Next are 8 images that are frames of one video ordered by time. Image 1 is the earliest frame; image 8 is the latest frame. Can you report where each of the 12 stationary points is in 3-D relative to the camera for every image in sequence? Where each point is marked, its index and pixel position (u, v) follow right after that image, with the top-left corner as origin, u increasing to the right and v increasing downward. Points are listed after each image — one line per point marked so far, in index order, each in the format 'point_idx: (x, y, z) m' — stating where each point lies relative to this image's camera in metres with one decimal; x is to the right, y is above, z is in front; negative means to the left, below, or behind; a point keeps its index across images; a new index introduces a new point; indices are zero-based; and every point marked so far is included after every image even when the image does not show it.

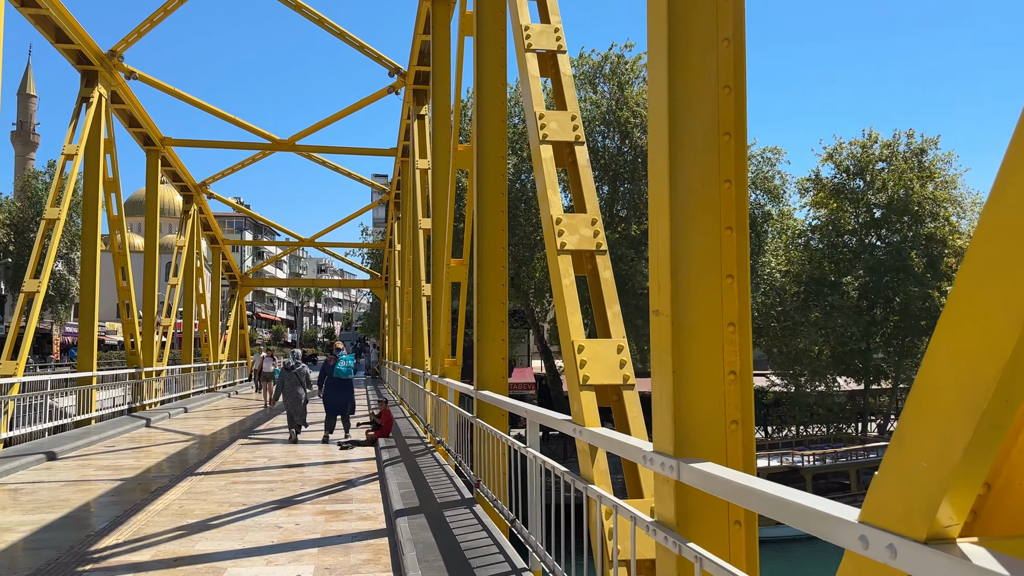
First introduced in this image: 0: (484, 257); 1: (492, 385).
0: (-0.2, +0.3, +6.6) m
1: (-0.2, -0.8, +6.5) m
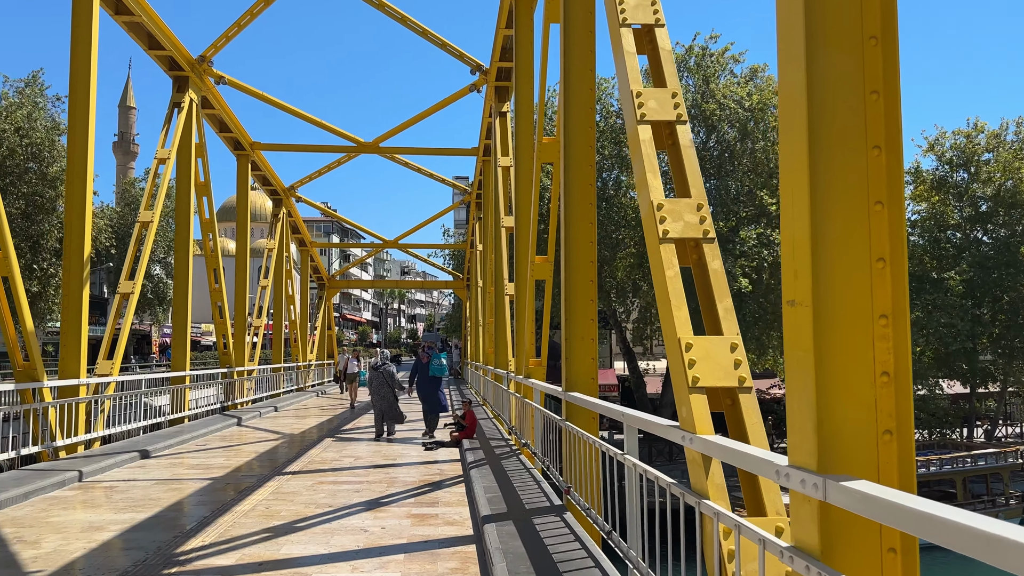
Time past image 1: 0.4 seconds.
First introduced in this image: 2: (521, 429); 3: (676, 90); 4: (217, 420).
0: (+0.5, +0.3, +6.3) m
1: (+0.5, -0.8, +6.1) m
2: (+0.1, -1.7, +9.4) m
3: (+0.8, +1.0, +4.0) m
4: (-5.1, -2.3, +13.8) m
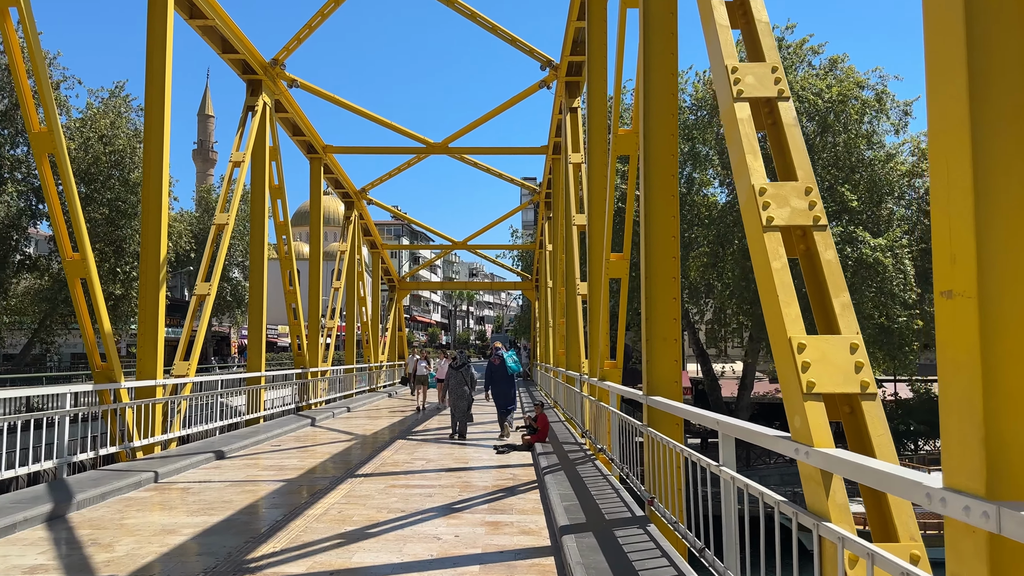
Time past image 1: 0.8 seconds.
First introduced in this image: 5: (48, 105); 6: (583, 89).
0: (+1.1, +0.3, +5.9) m
1: (+1.1, -0.8, +5.8) m
2: (+1.0, -1.7, +9.1) m
3: (+1.2, +1.0, +3.6) m
4: (-3.9, -2.3, +13.9) m
5: (-4.4, +1.7, +7.4) m
6: (+1.2, +3.5, +13.8) m
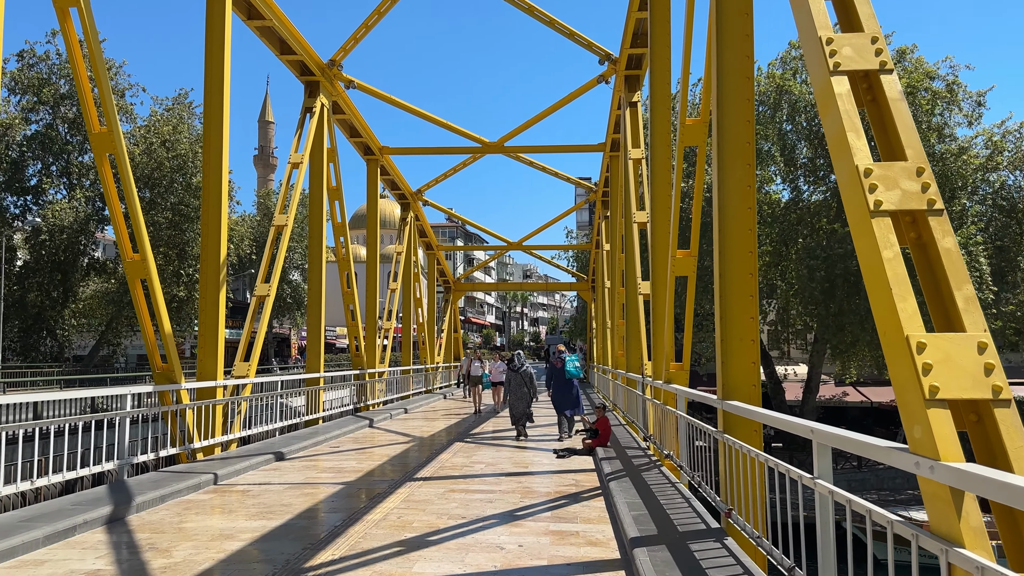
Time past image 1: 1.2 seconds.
0: (+1.5, +0.3, +5.5) m
1: (+1.6, -0.7, +5.4) m
2: (+1.7, -1.7, +8.7) m
3: (+1.5, +1.1, +3.3) m
4: (-2.8, -2.3, +13.9) m
5: (-3.8, +1.7, +7.4) m
6: (+2.2, +3.5, +13.5) m
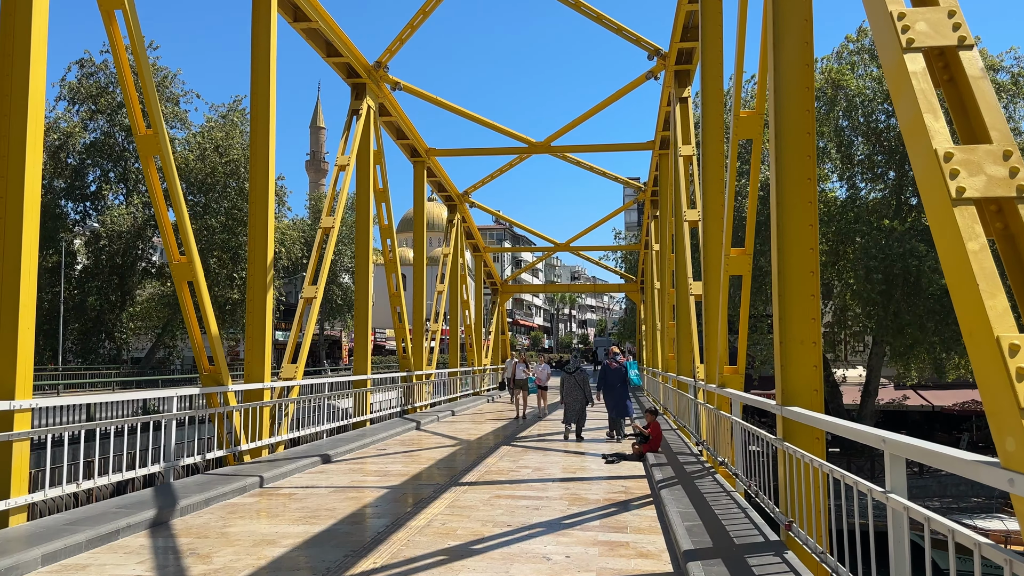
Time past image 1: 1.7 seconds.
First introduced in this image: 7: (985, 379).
0: (+1.8, +0.3, +5.3) m
1: (+1.9, -0.7, +5.1) m
2: (+2.2, -1.7, +8.4) m
3: (+1.7, +1.1, +3.0) m
4: (-2.0, -2.4, +13.8) m
5: (-3.4, +1.7, +7.4) m
6: (+3.0, +3.5, +13.1) m
7: (+1.5, -0.3, +2.5) m
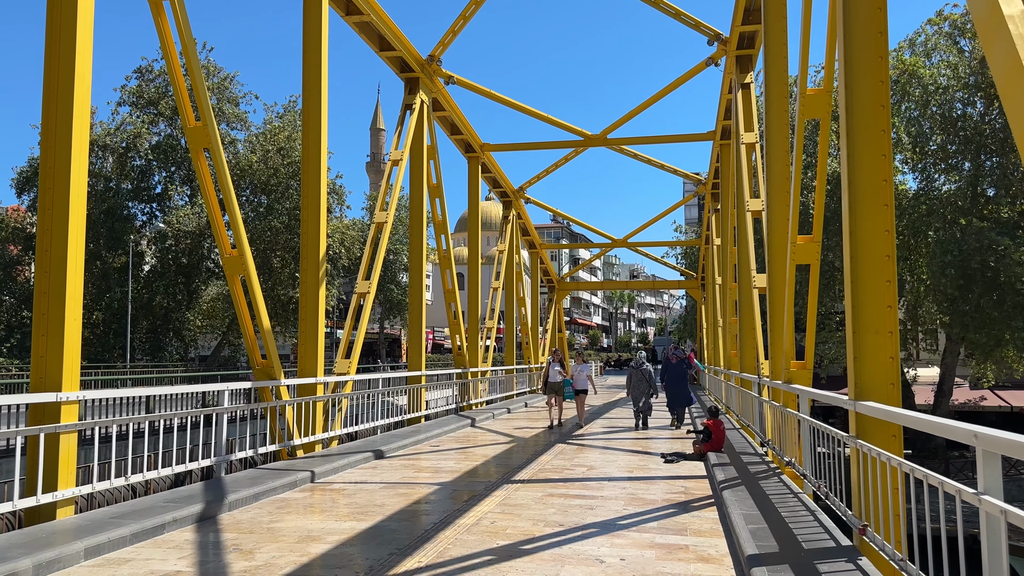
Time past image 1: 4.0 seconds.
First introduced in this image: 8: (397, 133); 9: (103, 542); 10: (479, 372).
0: (+2.1, +0.4, +4.9) m
1: (+2.2, -0.6, +4.7) m
2: (+2.7, -1.6, +8.0) m
3: (+1.8, +1.2, +2.6) m
4: (-1.0, -2.3, +13.7) m
5: (-2.9, +1.8, +7.4) m
6: (+3.9, +3.6, +12.6) m
7: (+1.6, -0.2, +2.1) m
8: (-1.9, +2.5, +12.9) m
9: (-2.5, -1.6, +4.9) m
10: (-0.8, -2.0, +18.4) m
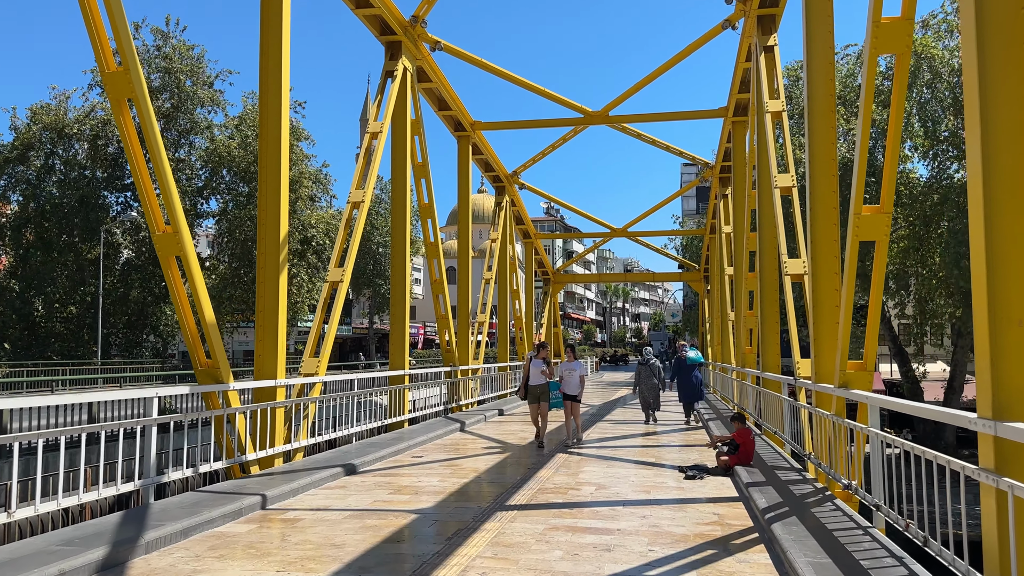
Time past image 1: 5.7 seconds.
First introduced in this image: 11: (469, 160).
0: (+2.1, +0.5, +3.5) m
1: (+2.2, -0.5, +3.4) m
2: (+2.7, -1.4, +6.6) m
3: (+1.8, +1.3, +1.3) m
4: (-1.1, -2.1, +12.3) m
5: (-2.9, +1.9, +6.0) m
6: (+3.8, +3.7, +11.2) m
7: (+1.6, -0.1, +0.7) m
8: (-2.0, +2.7, +11.5) m
9: (-2.5, -1.5, +3.5) m
10: (-0.9, -1.8, +17.0) m
11: (-0.9, +2.7, +16.5) m
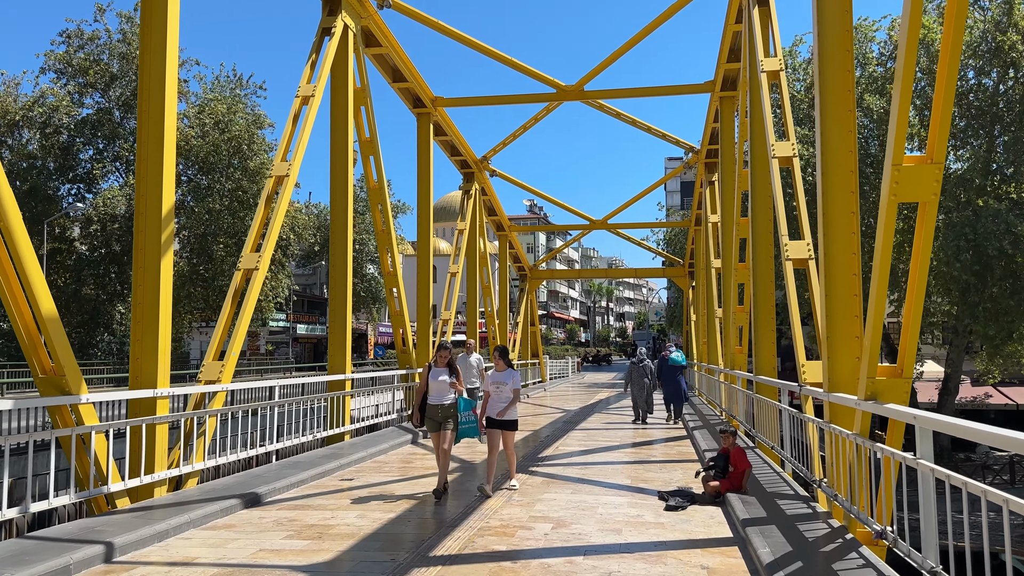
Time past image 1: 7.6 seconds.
0: (+1.7, +0.7, +2.0) m
1: (+1.8, -0.4, +1.9) m
2: (+2.2, -1.3, +5.1) m
3: (+1.5, +1.4, -0.2) m
4: (-1.7, -2.0, +10.8) m
5: (-3.4, +2.0, +4.4) m
6: (+3.2, +3.8, +9.8) m
7: (+1.2, 0.0, -0.8) m
8: (-2.5, +2.8, +10.0) m
9: (-2.9, -1.3, +1.9) m
10: (-1.6, -1.7, +15.5) m
11: (-1.5, +2.8, +14.9) m
